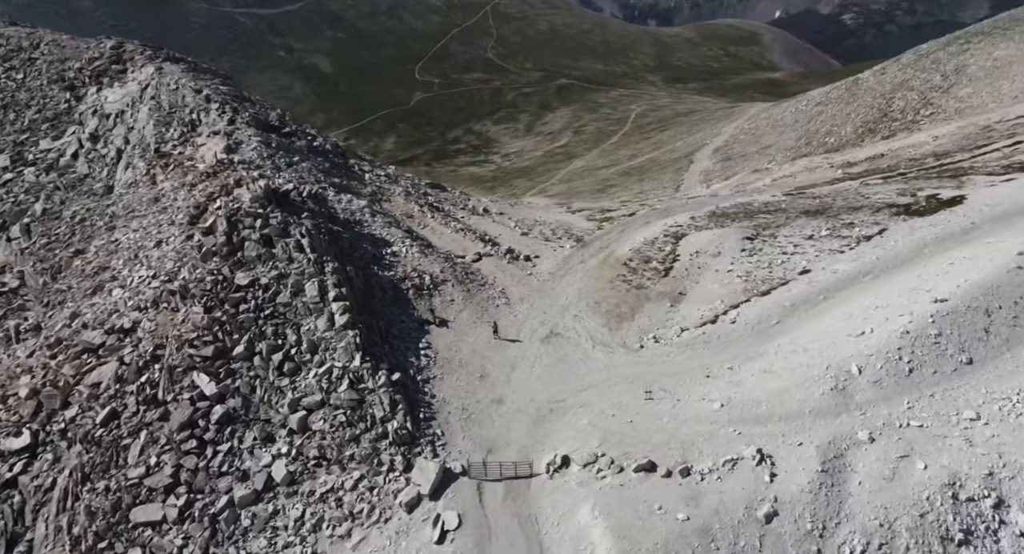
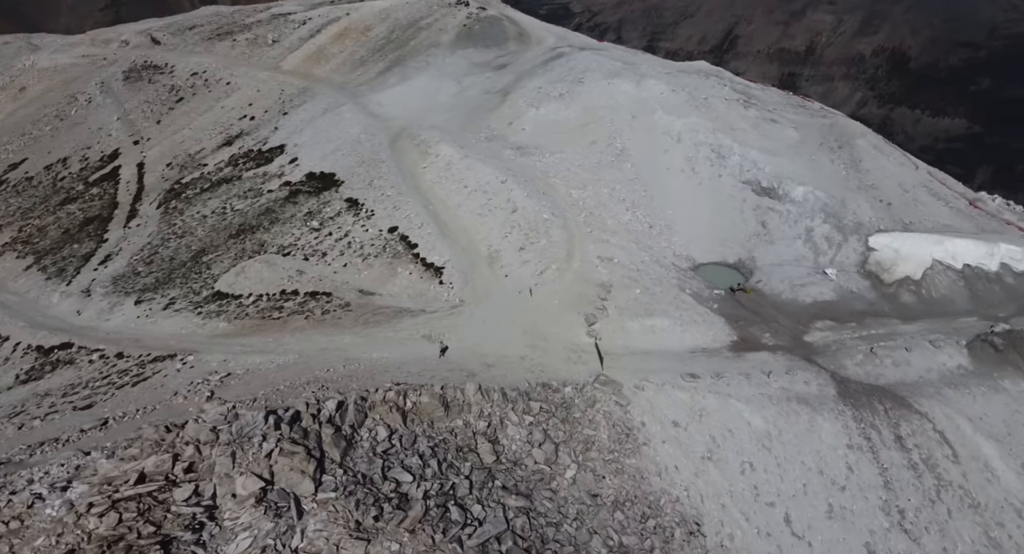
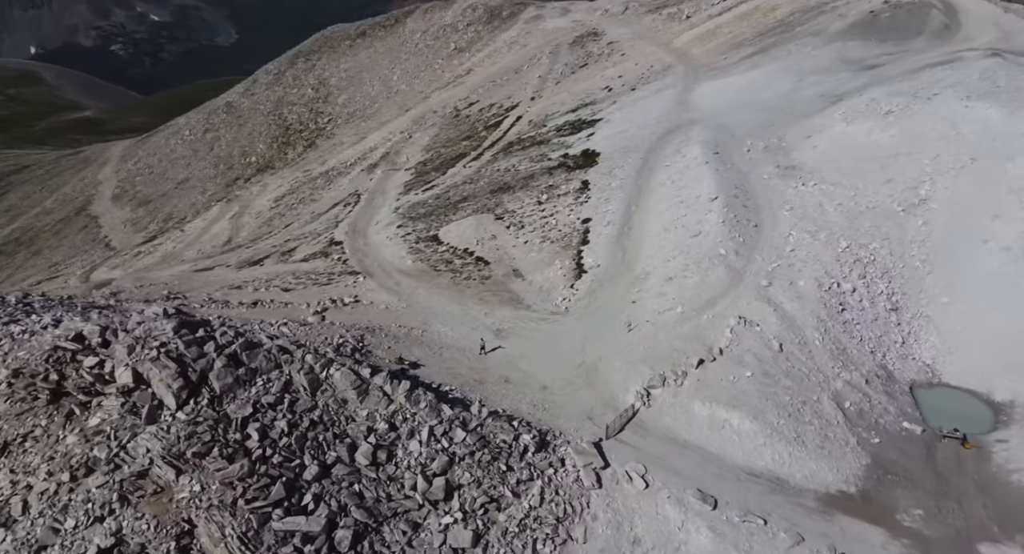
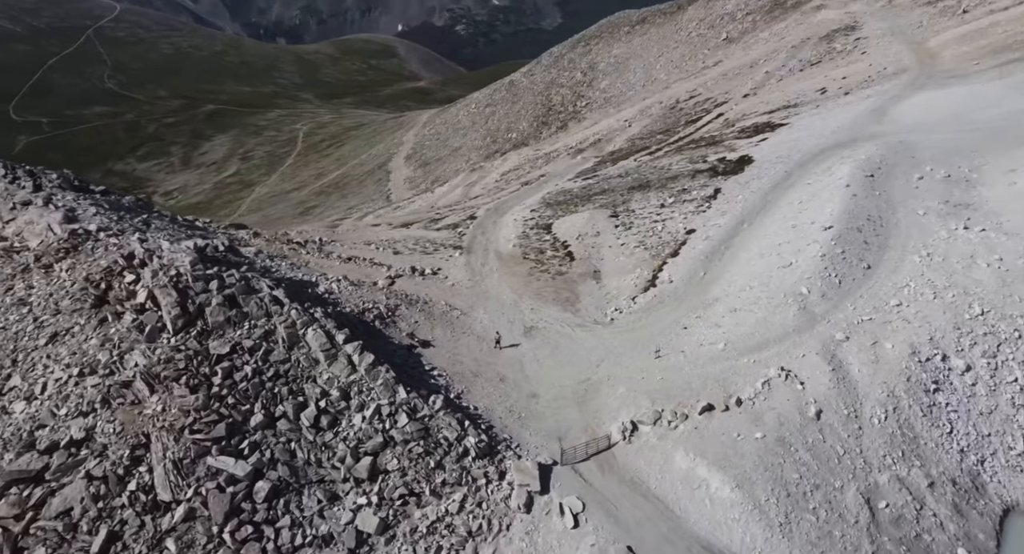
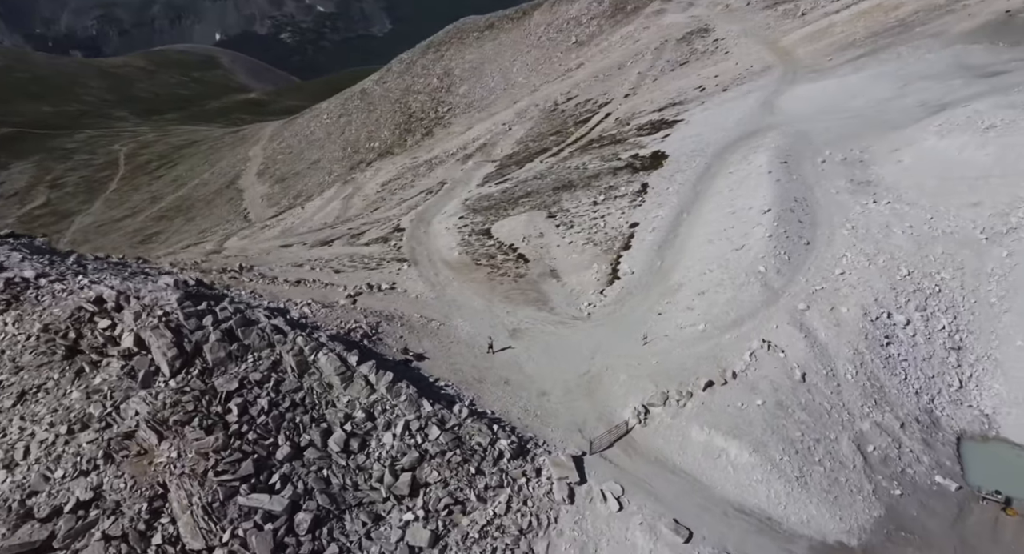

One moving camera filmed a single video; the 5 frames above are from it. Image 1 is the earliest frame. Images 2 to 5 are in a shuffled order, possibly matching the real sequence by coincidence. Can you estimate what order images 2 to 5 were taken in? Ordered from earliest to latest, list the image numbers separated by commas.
4, 5, 3, 2
